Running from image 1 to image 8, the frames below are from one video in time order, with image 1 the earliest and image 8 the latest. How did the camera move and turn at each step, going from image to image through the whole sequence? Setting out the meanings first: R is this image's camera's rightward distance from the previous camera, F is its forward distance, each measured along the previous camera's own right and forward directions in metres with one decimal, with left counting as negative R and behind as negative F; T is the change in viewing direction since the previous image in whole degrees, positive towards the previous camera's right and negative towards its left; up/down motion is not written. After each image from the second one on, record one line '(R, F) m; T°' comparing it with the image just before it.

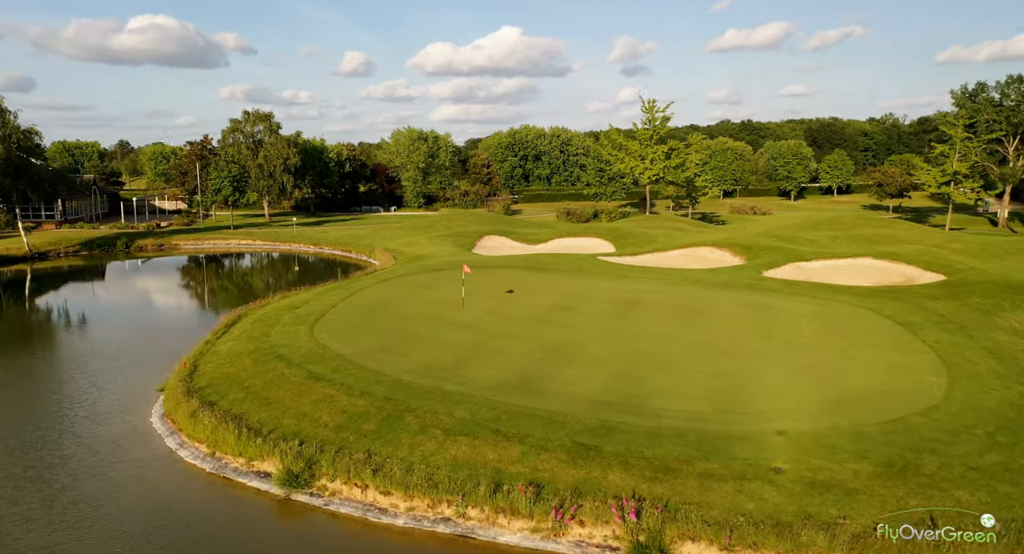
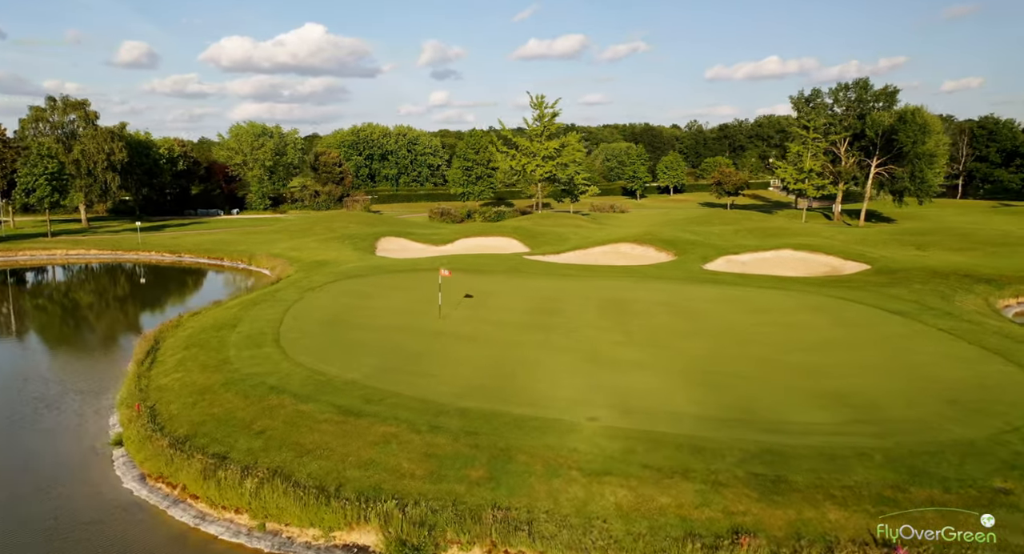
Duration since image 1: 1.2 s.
(-3.0, +1.9) m; +10°
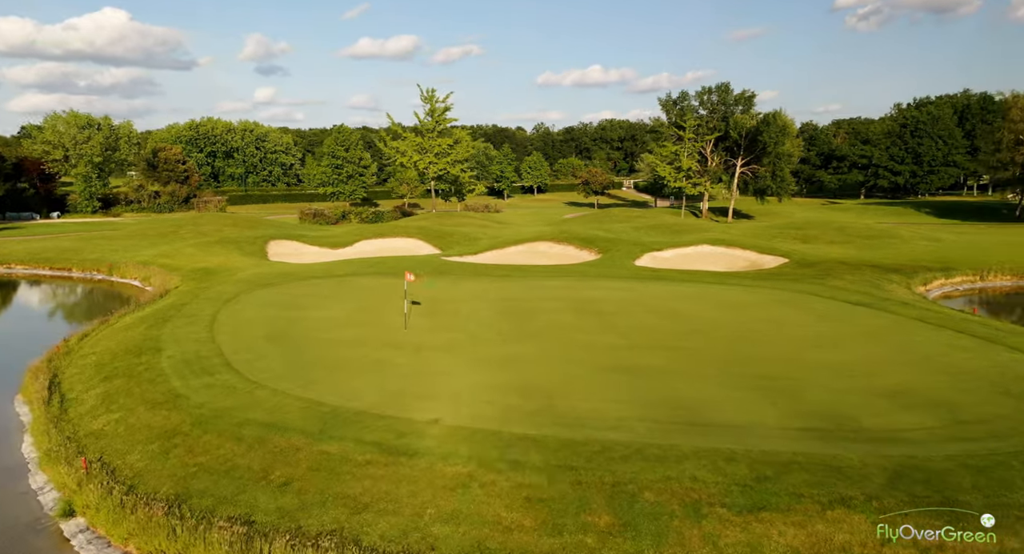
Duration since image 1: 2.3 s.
(-2.4, +1.5) m; +10°
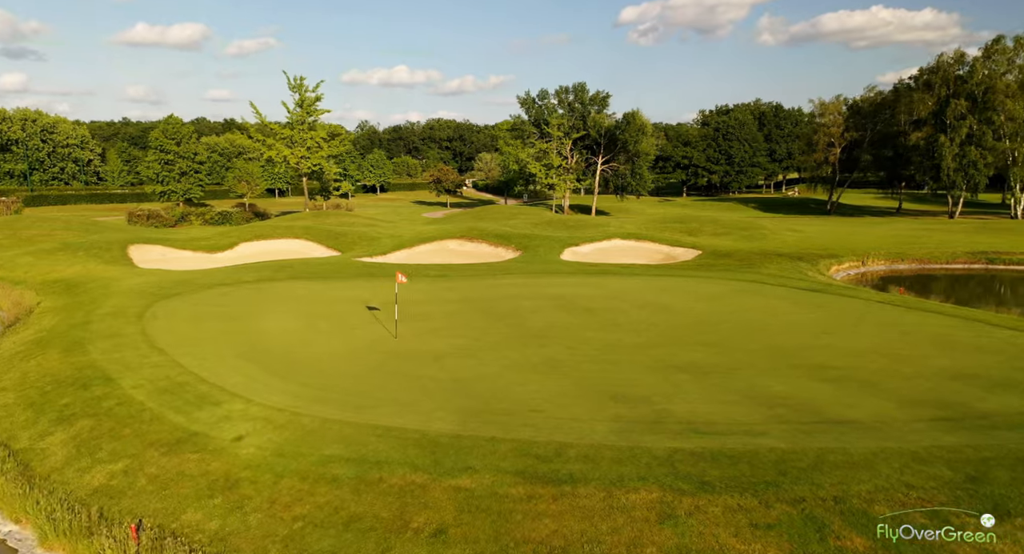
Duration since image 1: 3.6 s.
(-3.4, +1.3) m; +11°
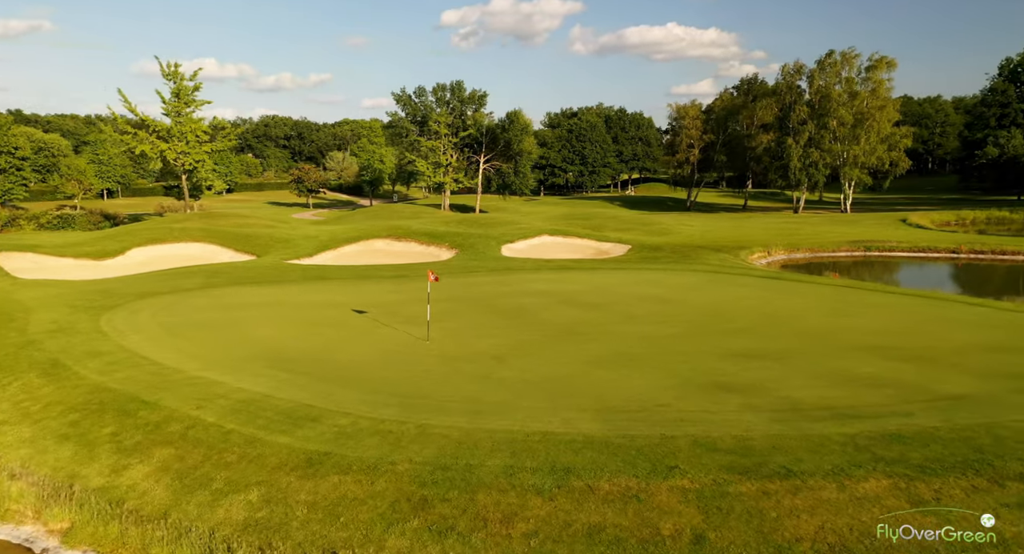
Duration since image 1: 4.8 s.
(-3.7, +0.6) m; +10°
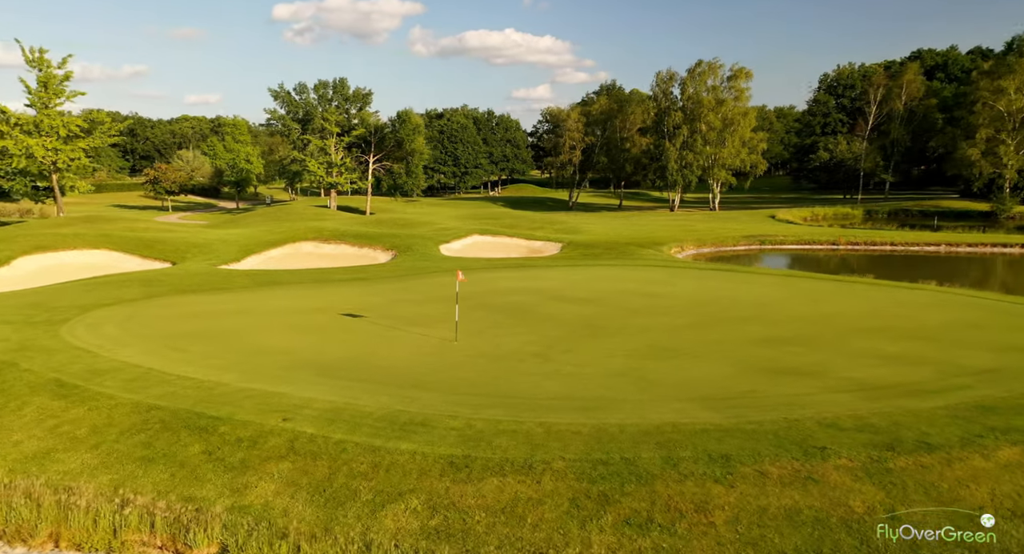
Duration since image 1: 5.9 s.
(-3.1, +0.2) m; +8°
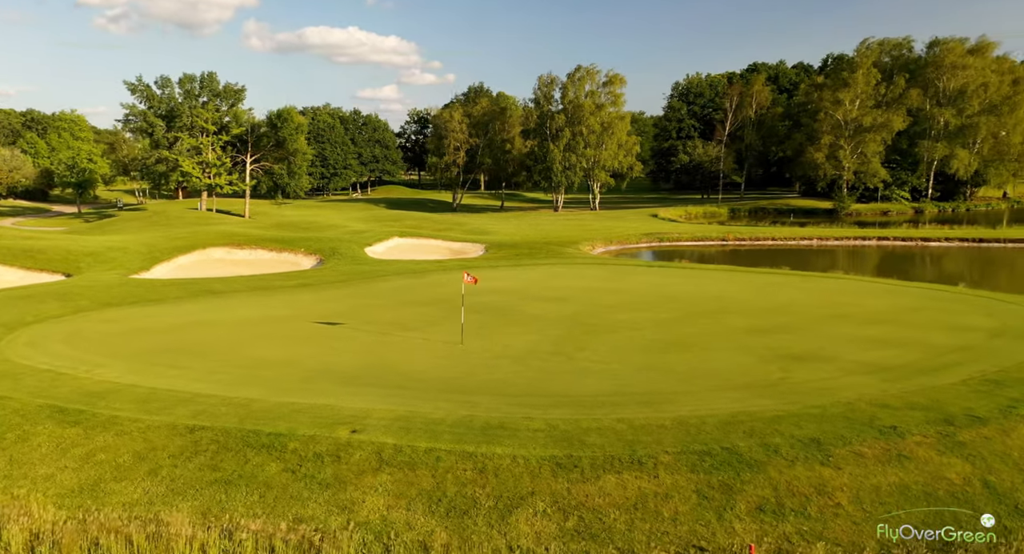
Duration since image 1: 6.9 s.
(-2.5, +0.1) m; +8°
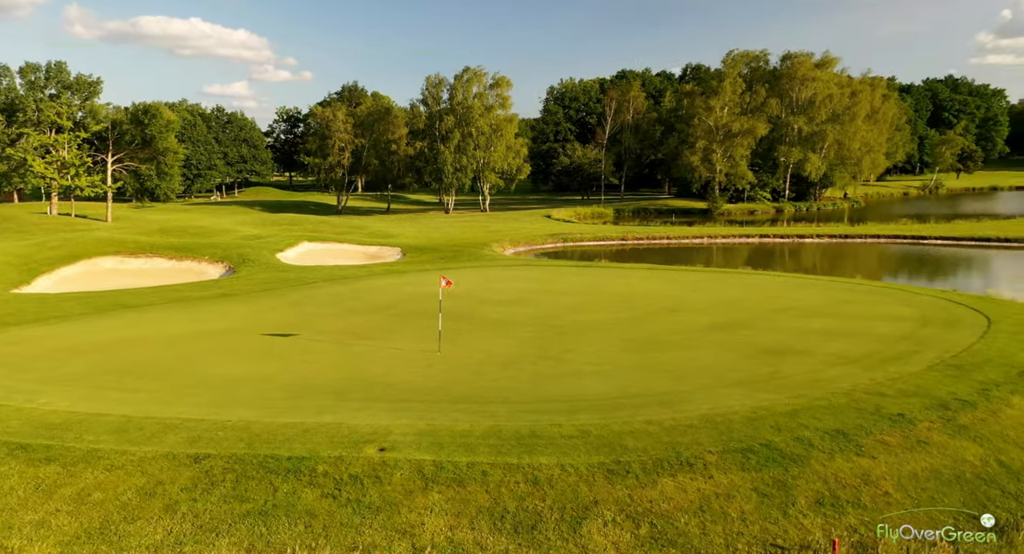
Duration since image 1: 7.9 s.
(-1.8, +0.2) m; +8°
